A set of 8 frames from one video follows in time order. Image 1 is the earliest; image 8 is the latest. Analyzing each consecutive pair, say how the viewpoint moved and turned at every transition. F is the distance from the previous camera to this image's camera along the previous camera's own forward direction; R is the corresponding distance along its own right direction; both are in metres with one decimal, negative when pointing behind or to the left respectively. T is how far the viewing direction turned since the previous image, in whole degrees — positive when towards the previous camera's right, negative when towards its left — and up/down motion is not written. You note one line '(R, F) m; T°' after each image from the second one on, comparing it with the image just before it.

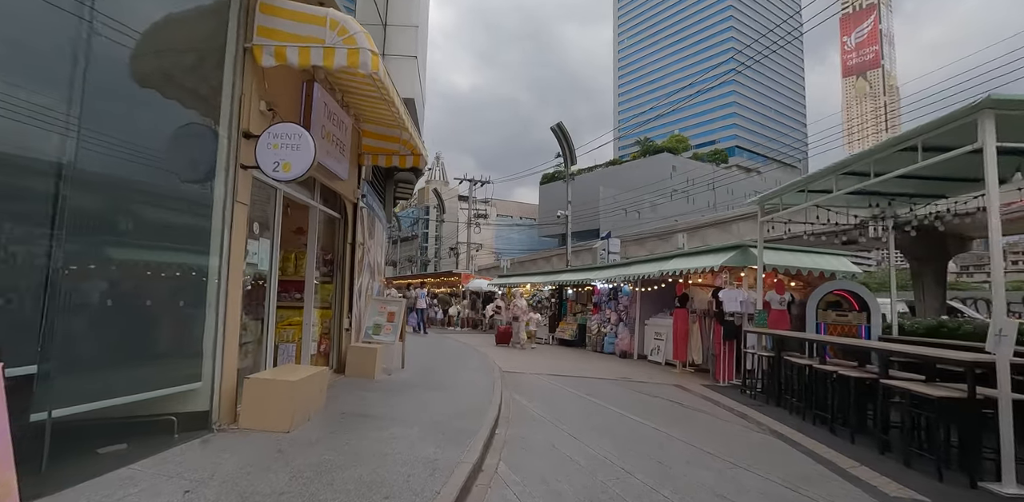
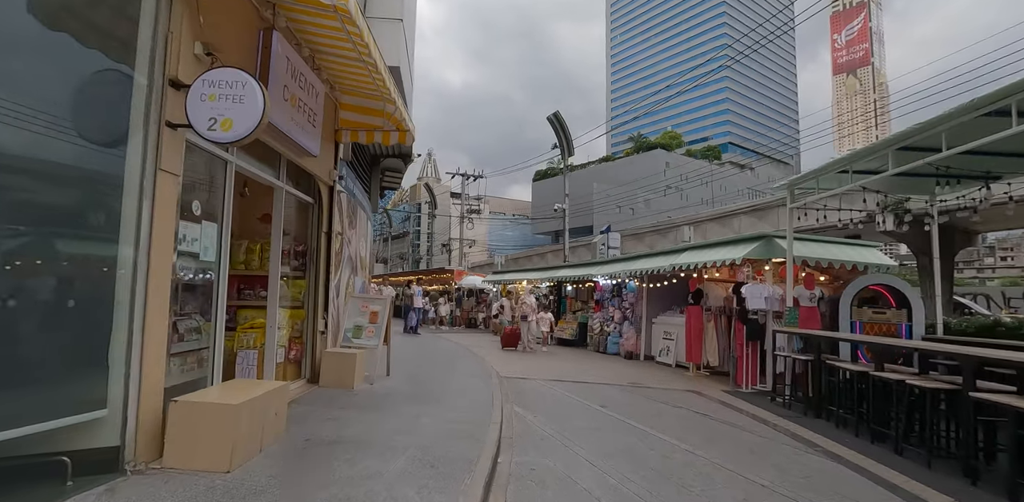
(-0.1, +1.1) m; +1°
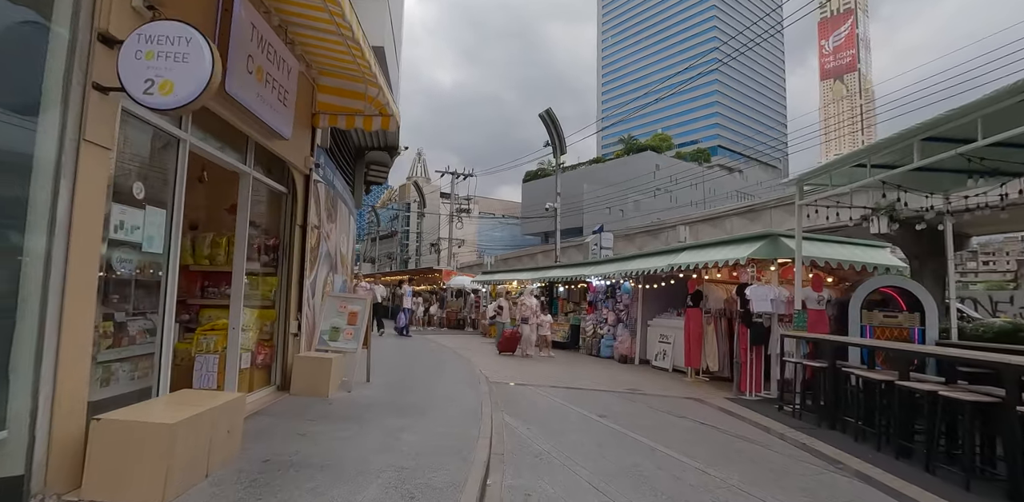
(0.0, +0.6) m; +1°
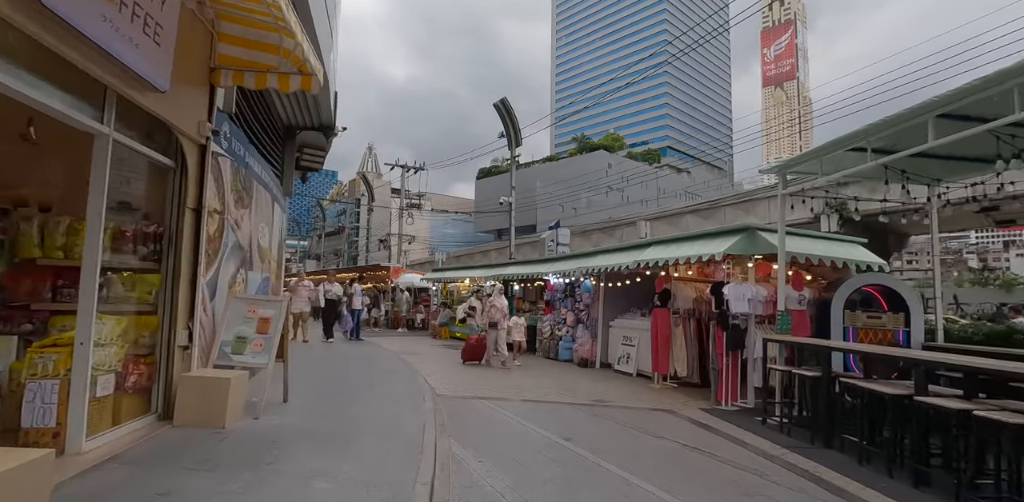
(0.0, +1.2) m; +5°
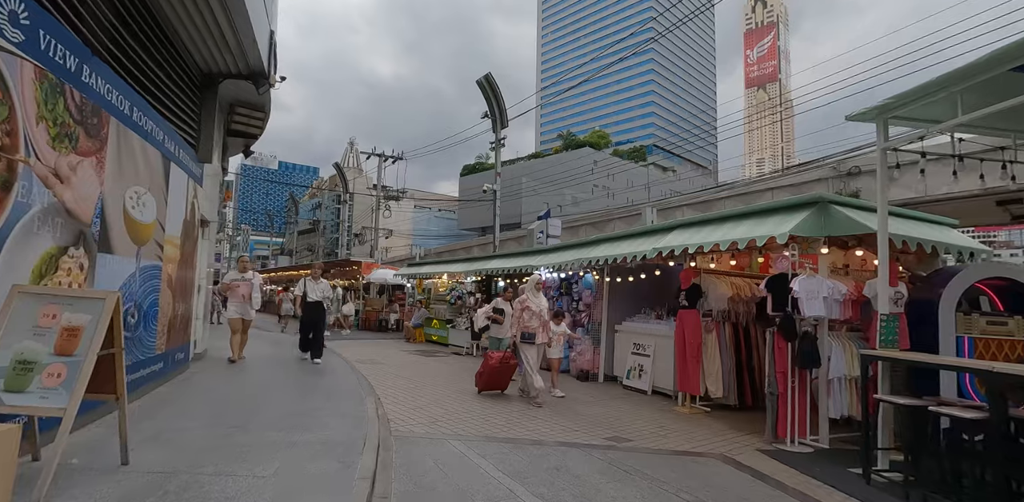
(0.0, +2.4) m; +2°
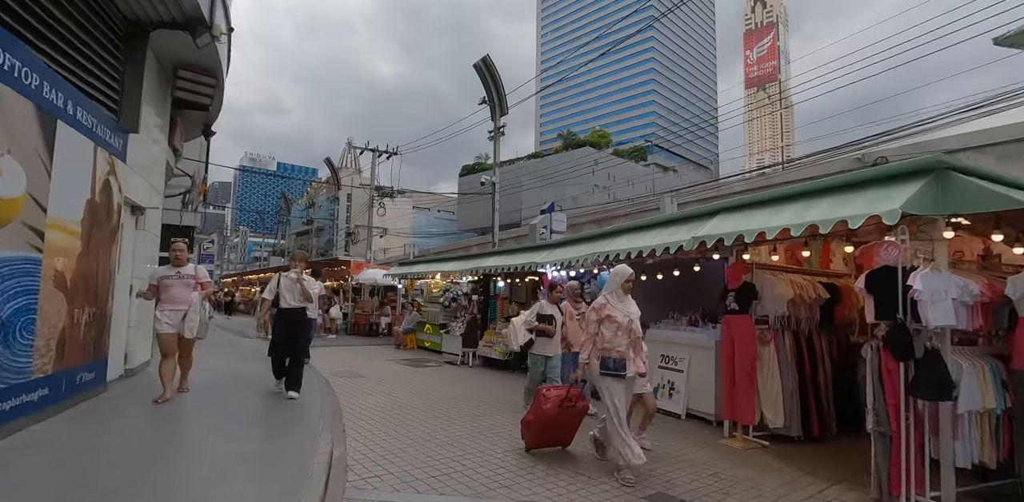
(0.0, +1.7) m; 0°
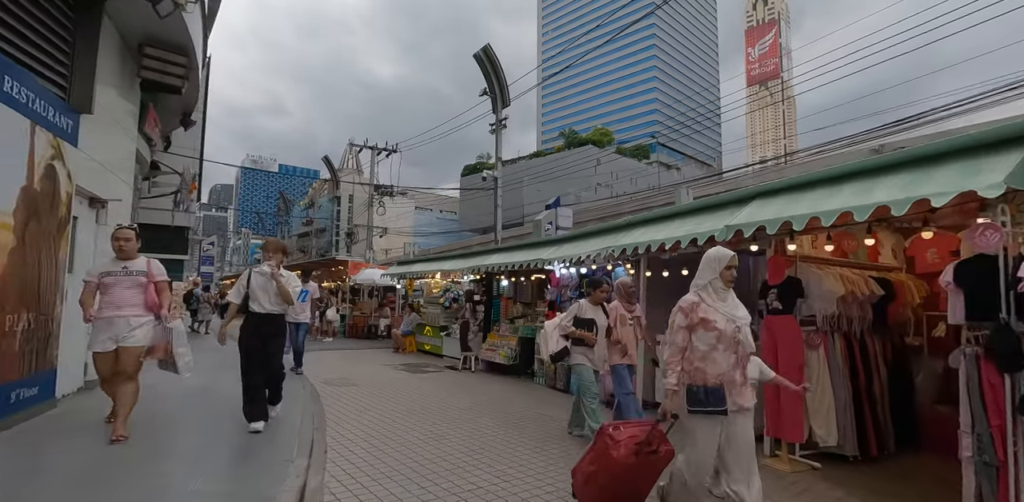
(0.0, +0.8) m; 0°
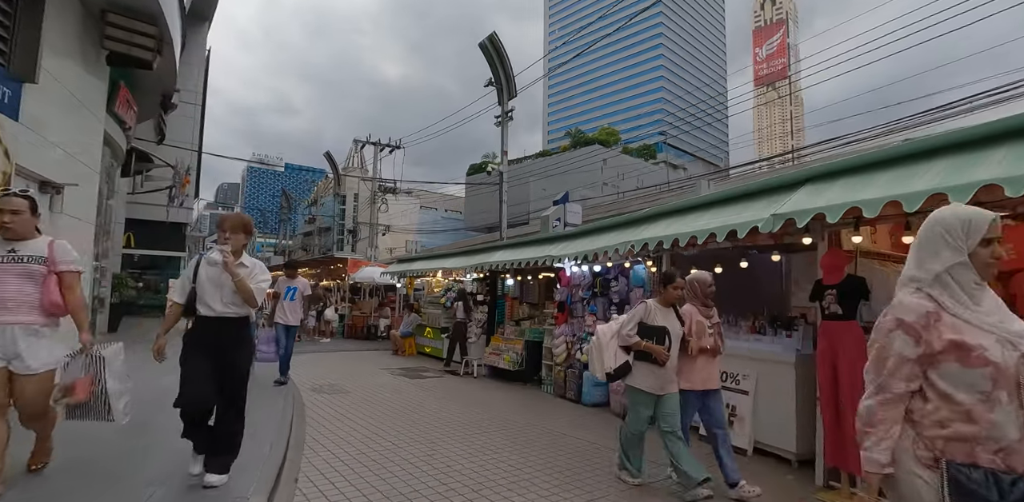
(0.0, +0.8) m; -1°
